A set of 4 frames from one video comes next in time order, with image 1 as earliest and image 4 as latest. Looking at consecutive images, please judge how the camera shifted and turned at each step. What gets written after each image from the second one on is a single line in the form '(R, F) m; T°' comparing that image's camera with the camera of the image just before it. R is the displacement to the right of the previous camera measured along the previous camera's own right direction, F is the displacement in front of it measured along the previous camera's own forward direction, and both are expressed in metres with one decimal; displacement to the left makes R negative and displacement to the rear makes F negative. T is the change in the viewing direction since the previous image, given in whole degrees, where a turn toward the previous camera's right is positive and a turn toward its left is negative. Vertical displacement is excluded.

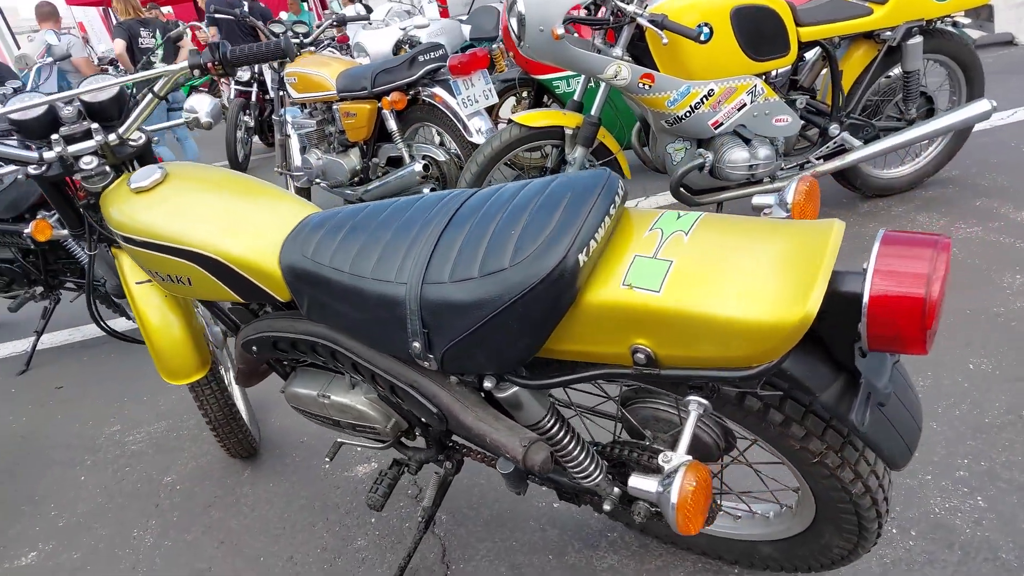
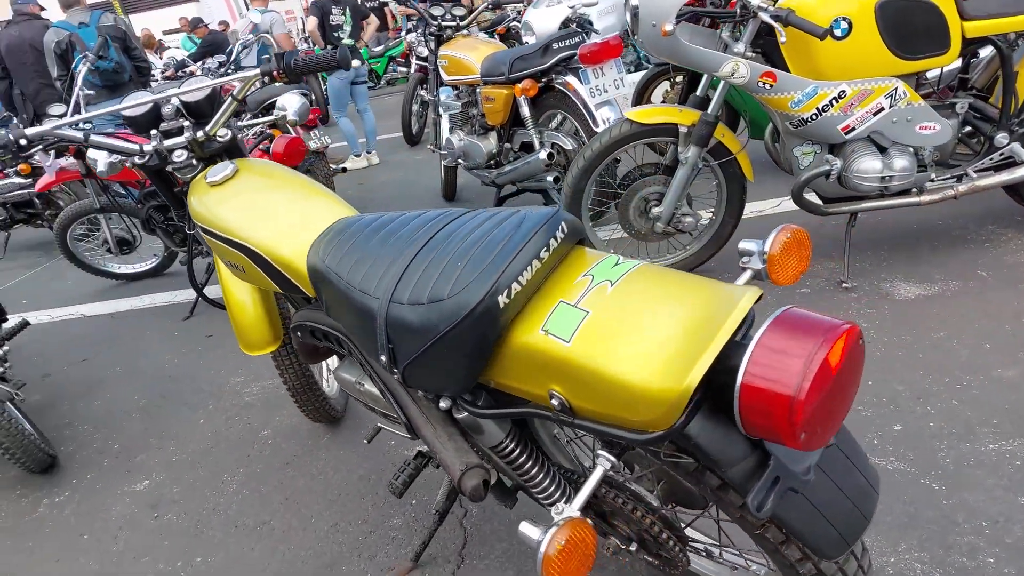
(+0.4, 0.0) m; -14°
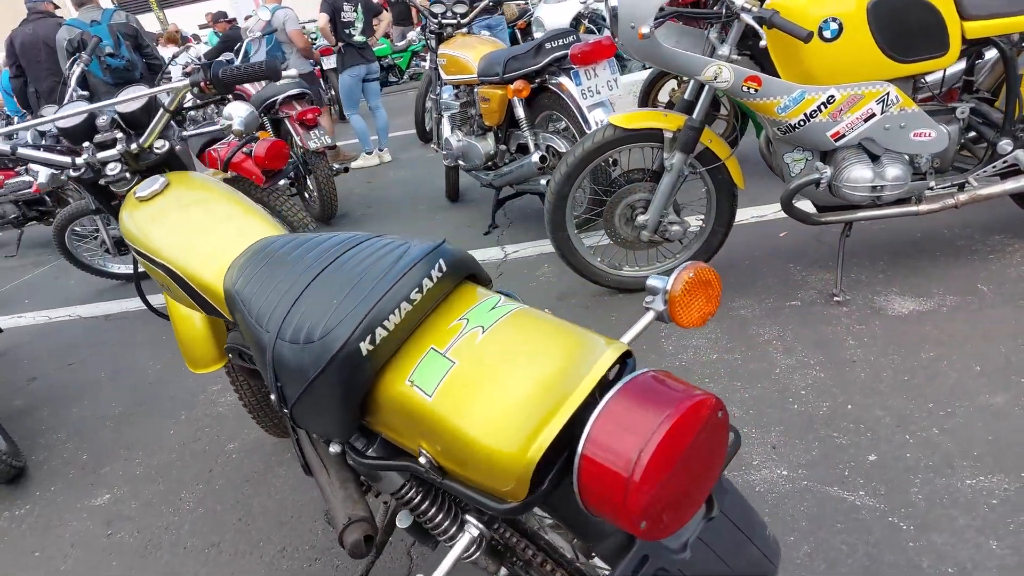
(+0.2, +0.1) m; -2°
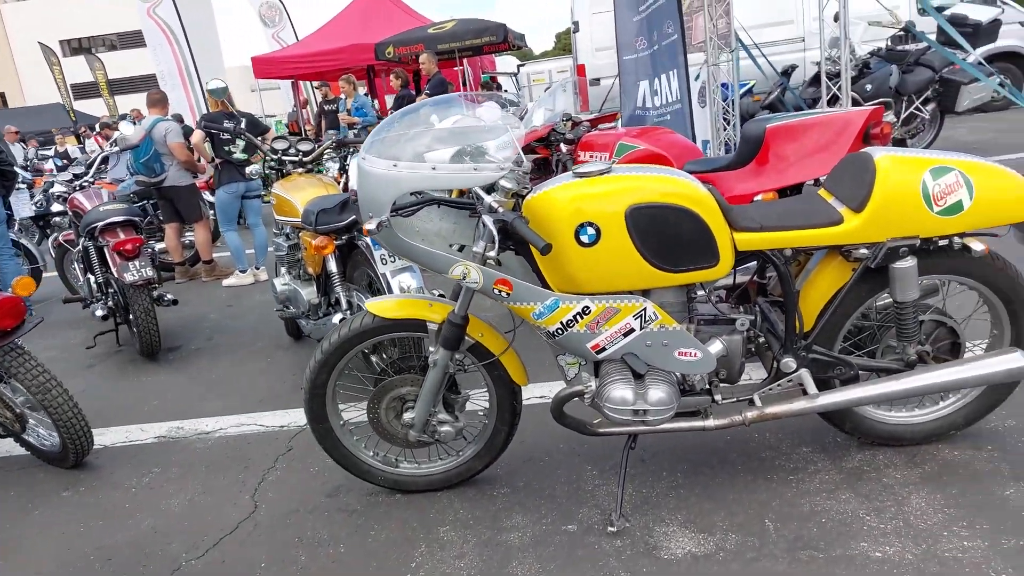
(+0.8, +0.4) m; +5°
